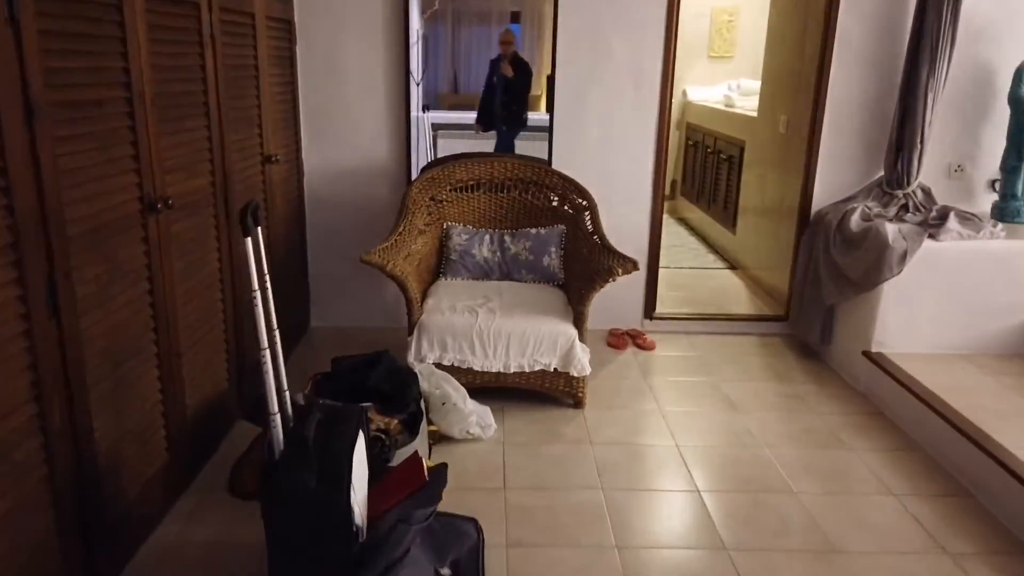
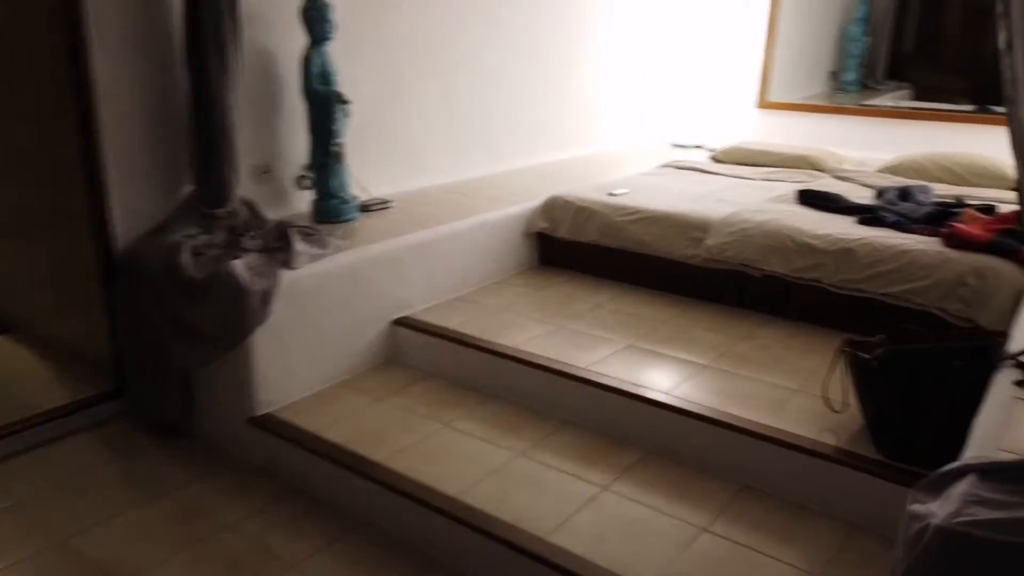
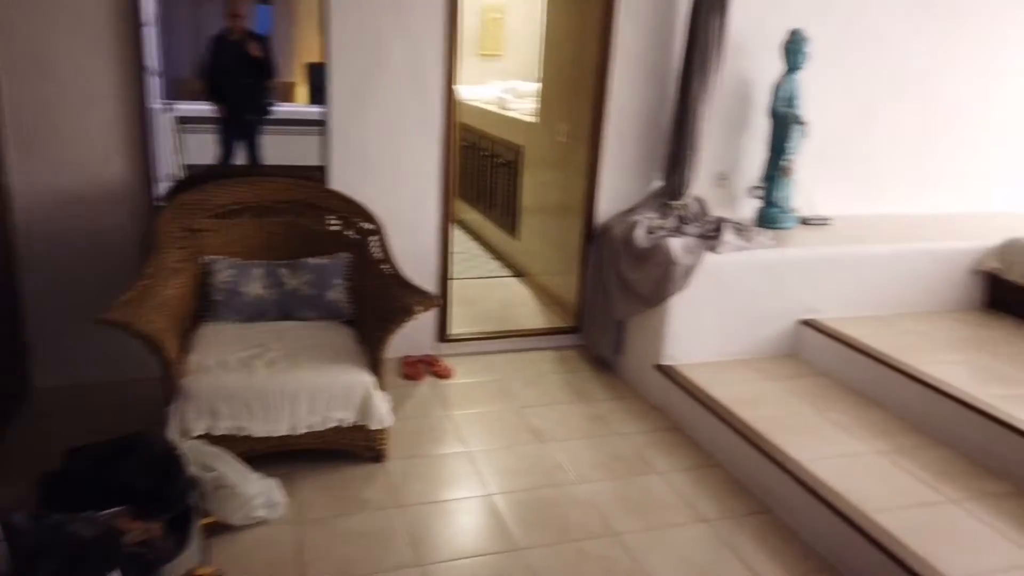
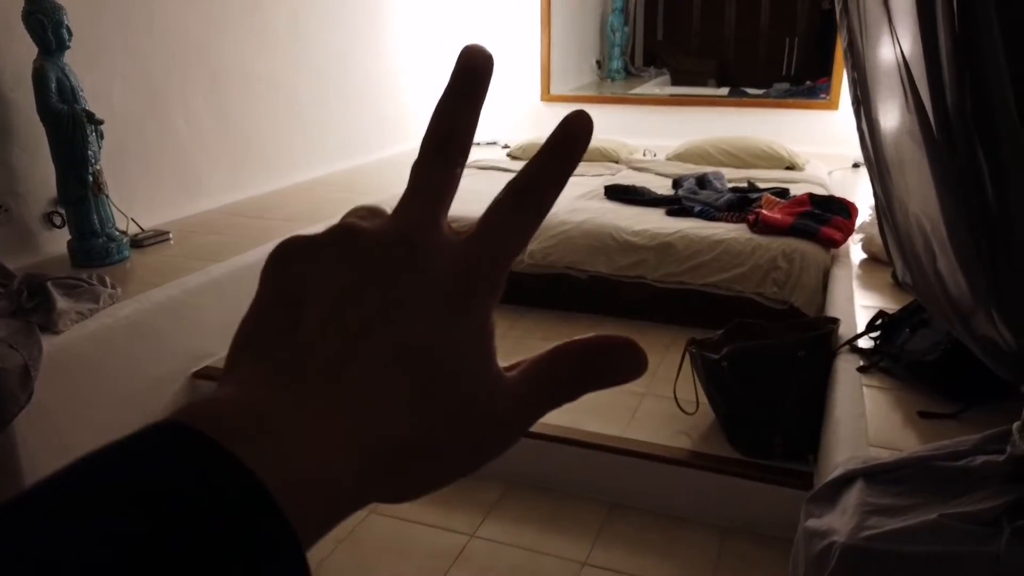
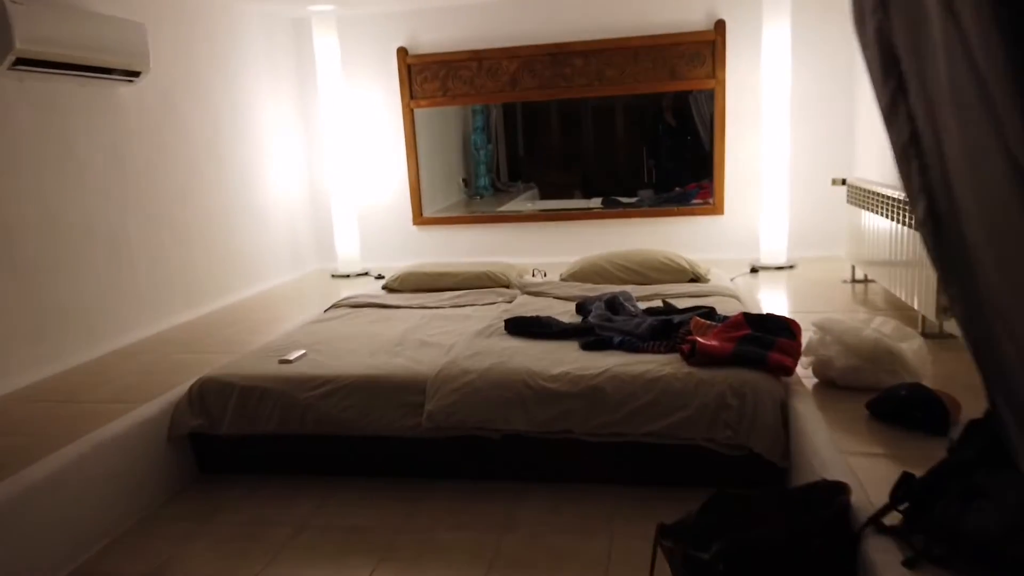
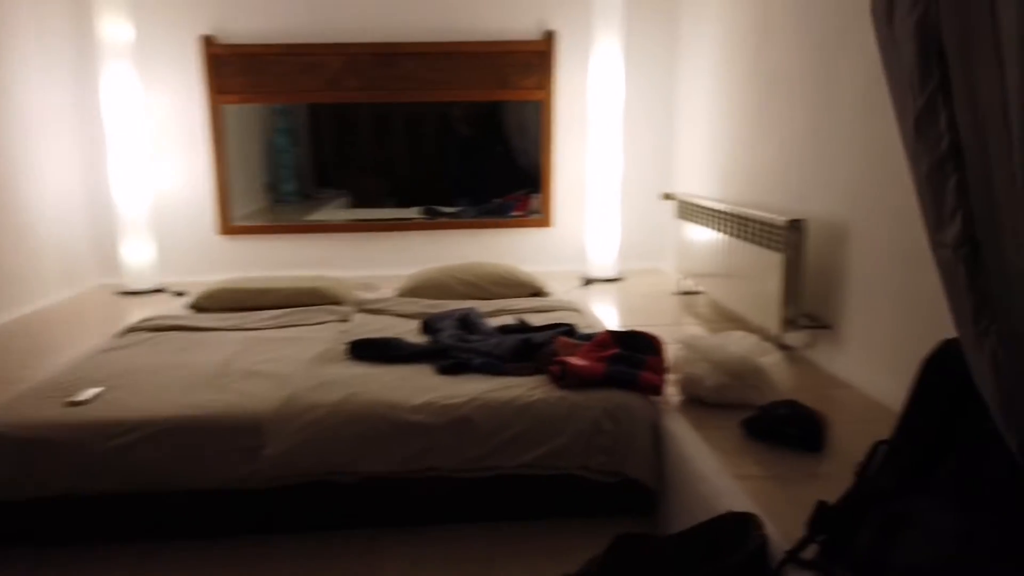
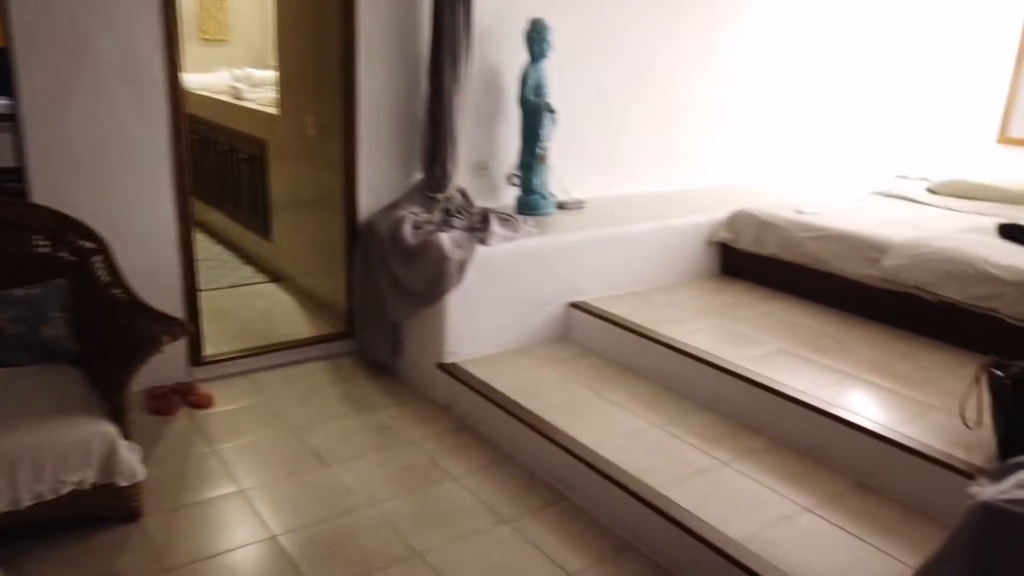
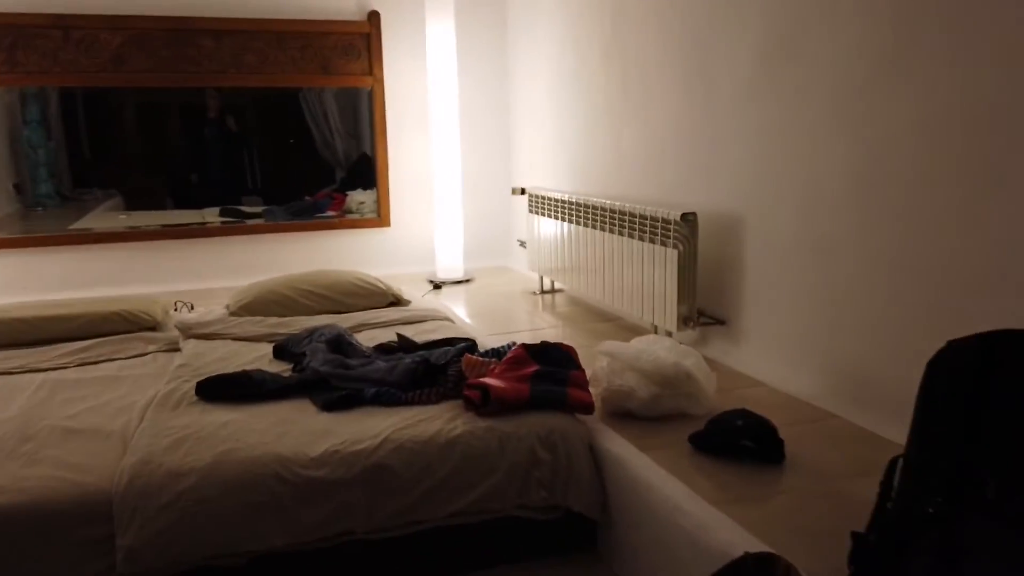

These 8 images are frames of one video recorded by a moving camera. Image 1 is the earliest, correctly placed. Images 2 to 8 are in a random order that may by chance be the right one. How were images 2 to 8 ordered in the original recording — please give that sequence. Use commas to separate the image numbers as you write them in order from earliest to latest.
3, 7, 2, 4, 5, 6, 8
